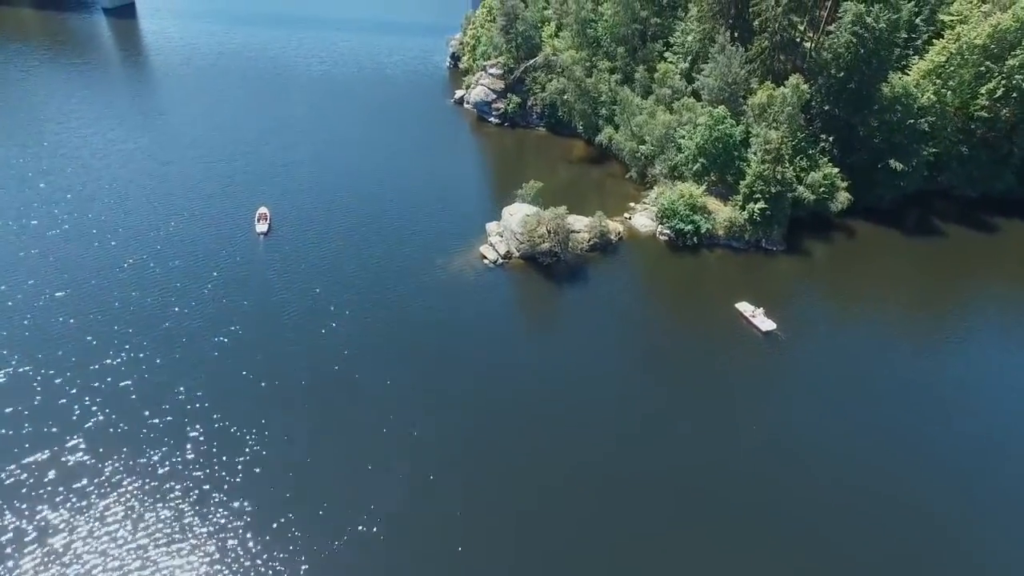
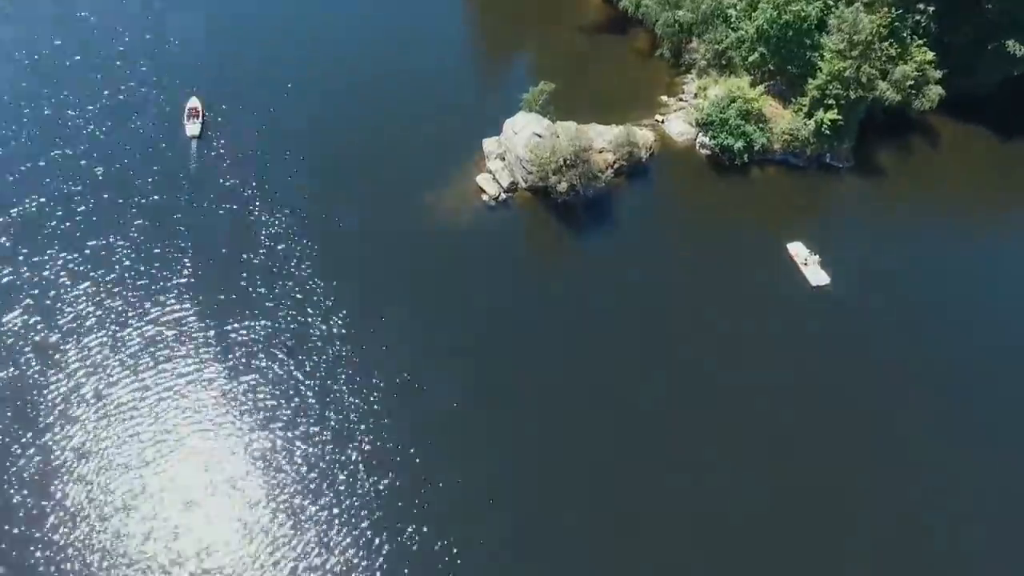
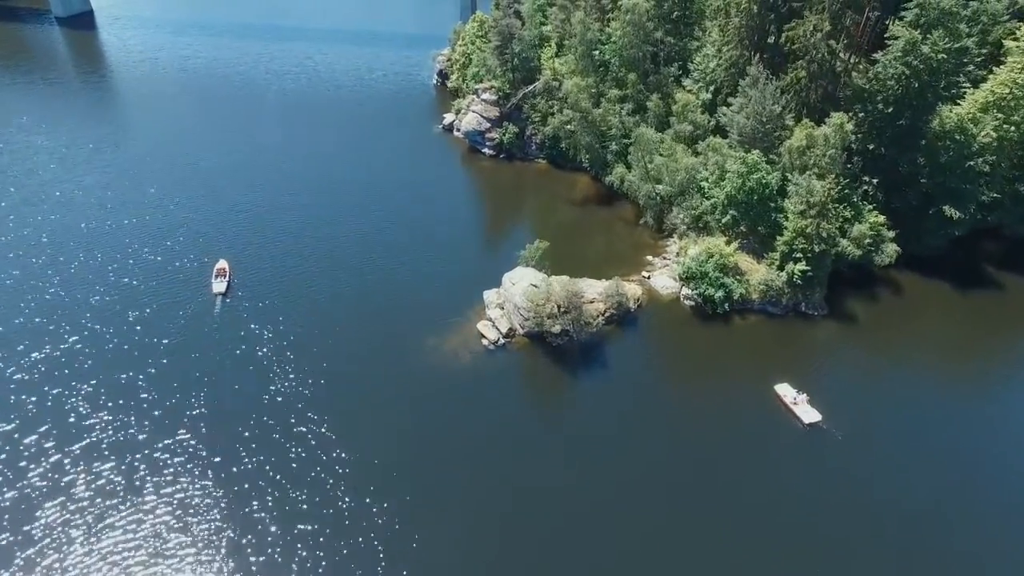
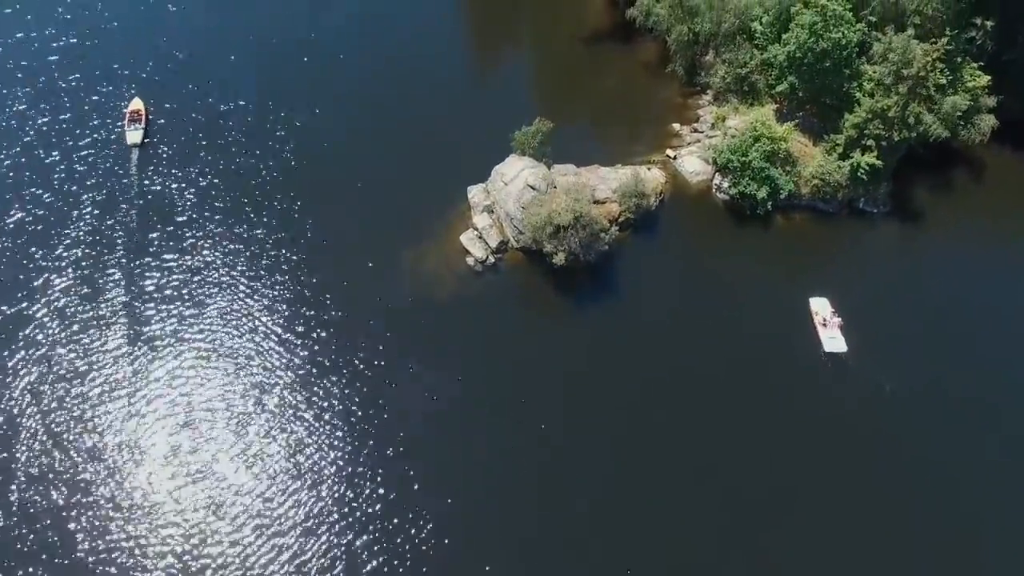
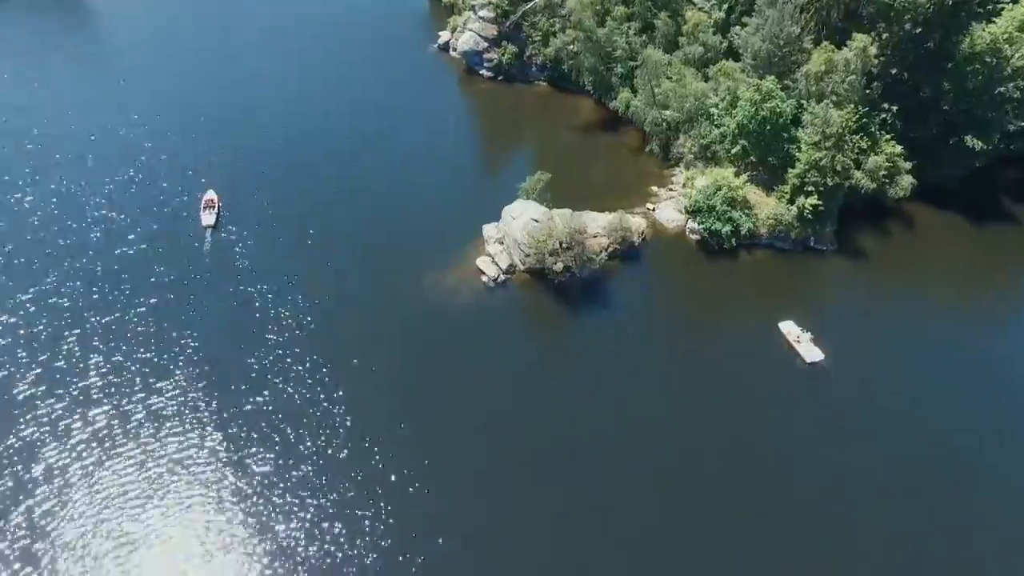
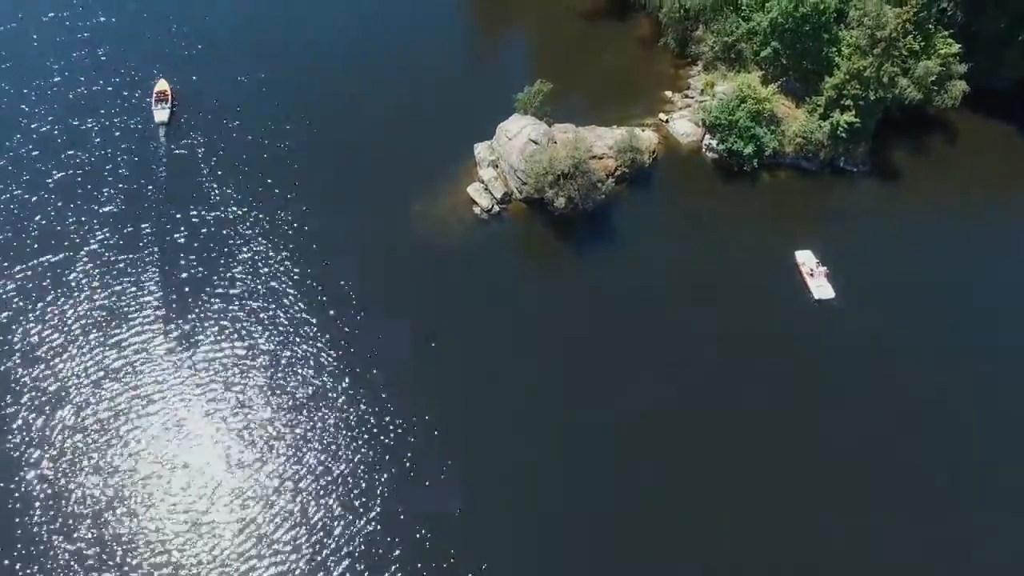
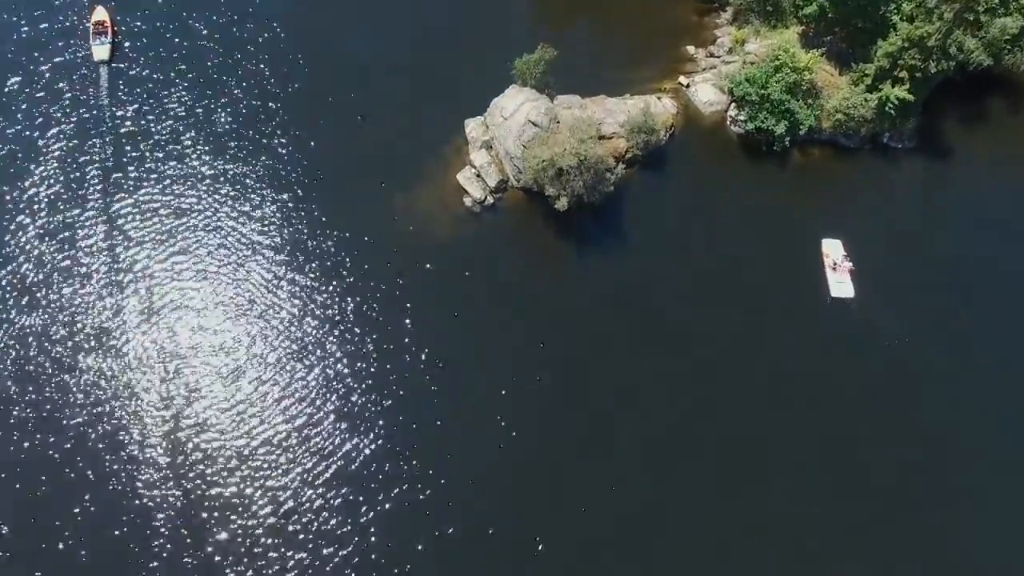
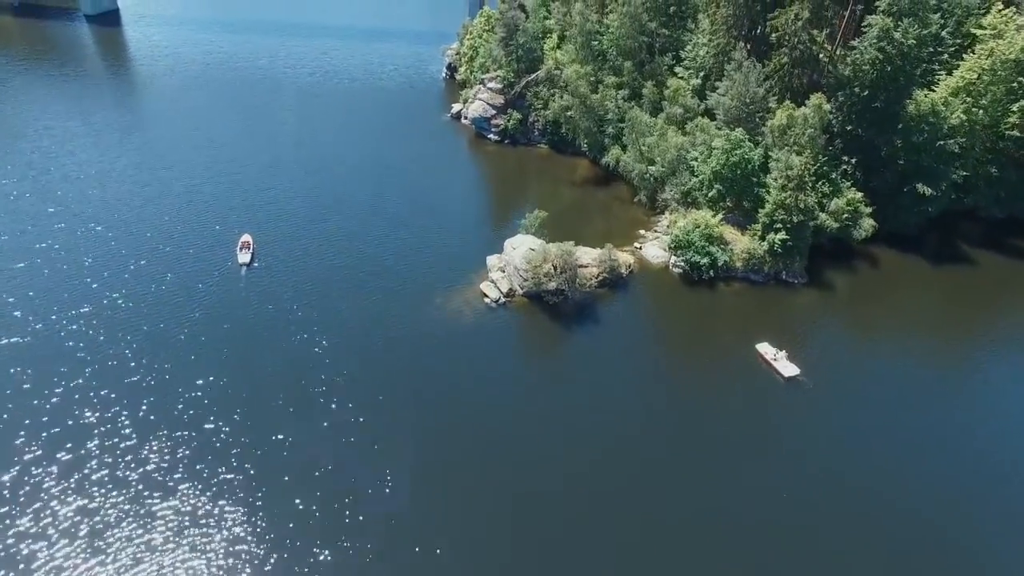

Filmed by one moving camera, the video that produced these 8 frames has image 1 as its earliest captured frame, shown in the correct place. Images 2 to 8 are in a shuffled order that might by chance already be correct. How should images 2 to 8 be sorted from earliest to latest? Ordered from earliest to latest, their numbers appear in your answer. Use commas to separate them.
8, 3, 5, 2, 6, 4, 7
